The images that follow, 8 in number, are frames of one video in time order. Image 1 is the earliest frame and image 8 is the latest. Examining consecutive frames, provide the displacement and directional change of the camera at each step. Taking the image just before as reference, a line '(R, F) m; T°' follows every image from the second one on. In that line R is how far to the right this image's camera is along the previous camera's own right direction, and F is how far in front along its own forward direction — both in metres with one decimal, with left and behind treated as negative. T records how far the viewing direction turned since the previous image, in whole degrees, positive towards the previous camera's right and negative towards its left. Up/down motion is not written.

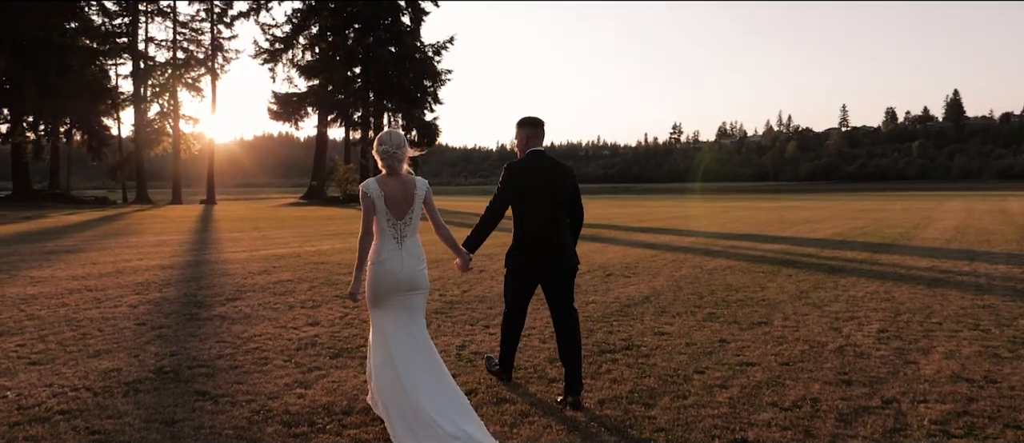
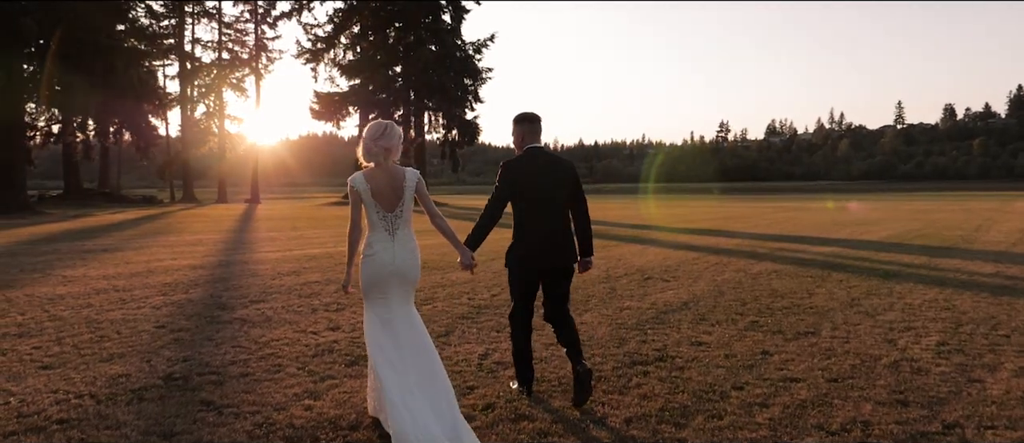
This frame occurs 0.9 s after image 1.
(+0.2, +0.4) m; -3°
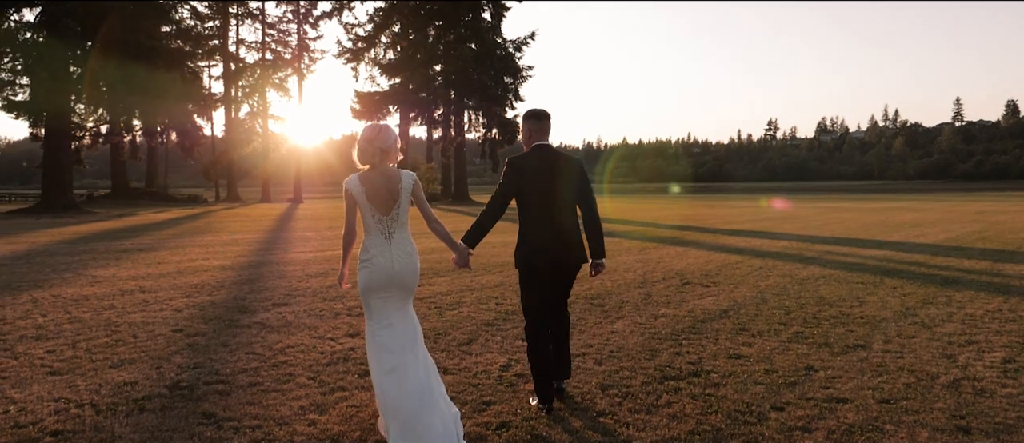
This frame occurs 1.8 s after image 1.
(+0.2, +0.4) m; -3°
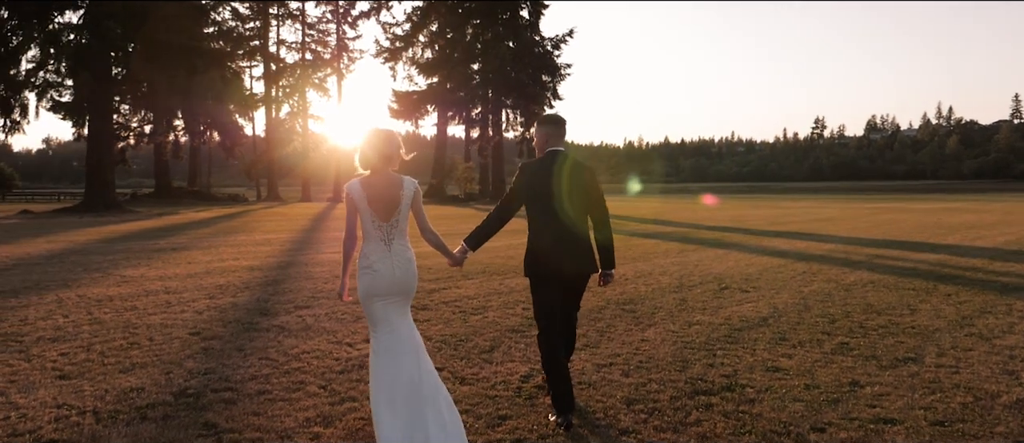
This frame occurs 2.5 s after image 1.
(+0.2, +0.3) m; -3°
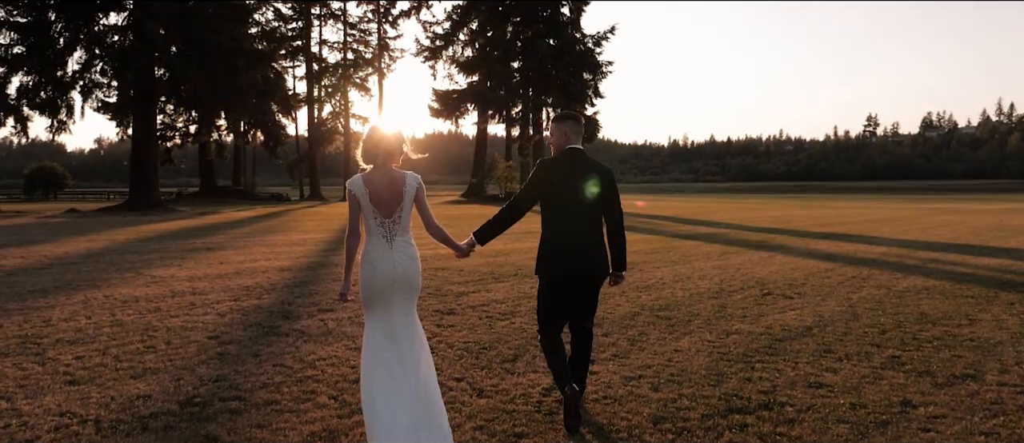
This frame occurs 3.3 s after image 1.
(+0.2, +0.3) m; -3°
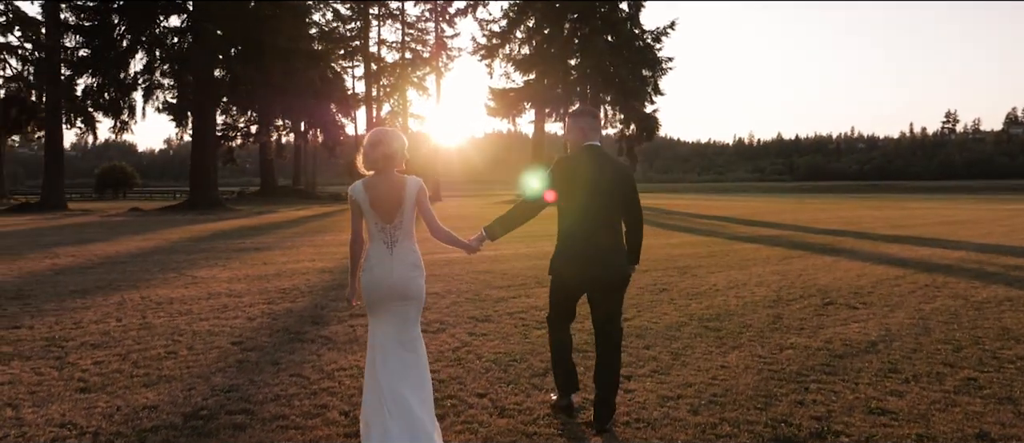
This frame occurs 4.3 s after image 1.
(+0.3, +0.5) m; -5°
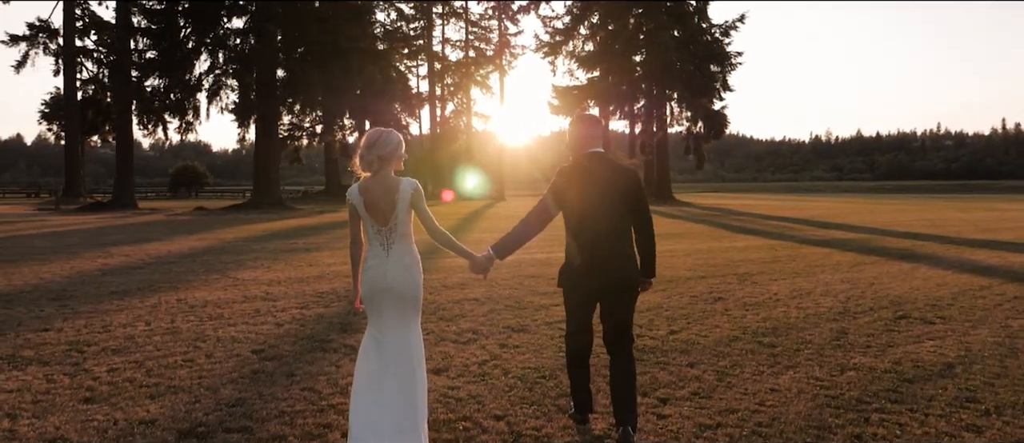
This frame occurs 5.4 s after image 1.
(+0.3, +0.5) m; -5°
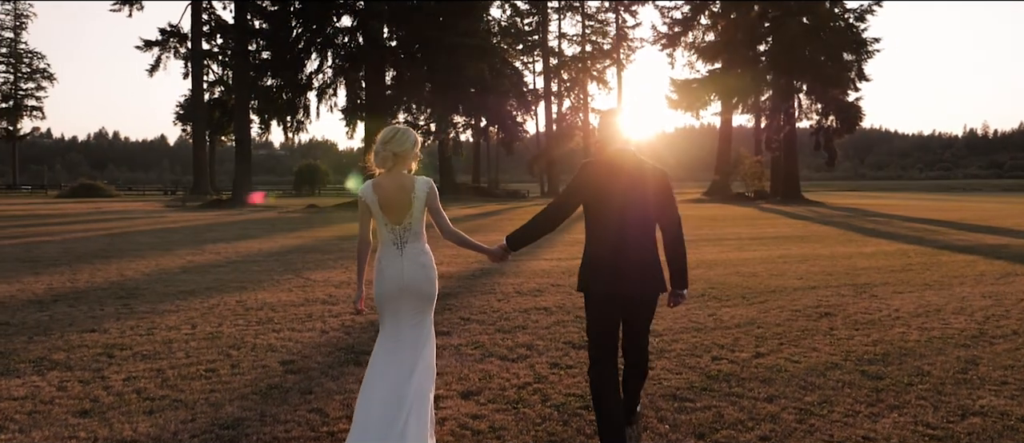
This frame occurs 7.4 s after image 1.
(+0.6, +0.9) m; -9°
